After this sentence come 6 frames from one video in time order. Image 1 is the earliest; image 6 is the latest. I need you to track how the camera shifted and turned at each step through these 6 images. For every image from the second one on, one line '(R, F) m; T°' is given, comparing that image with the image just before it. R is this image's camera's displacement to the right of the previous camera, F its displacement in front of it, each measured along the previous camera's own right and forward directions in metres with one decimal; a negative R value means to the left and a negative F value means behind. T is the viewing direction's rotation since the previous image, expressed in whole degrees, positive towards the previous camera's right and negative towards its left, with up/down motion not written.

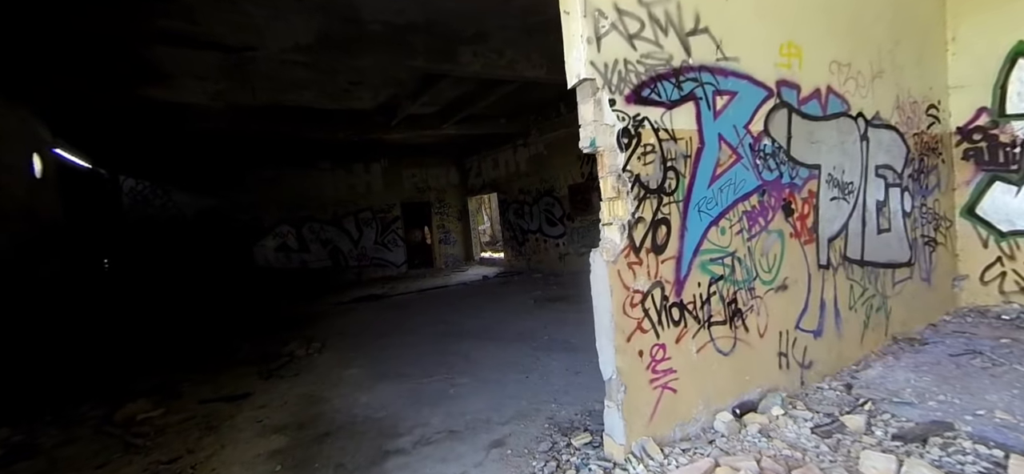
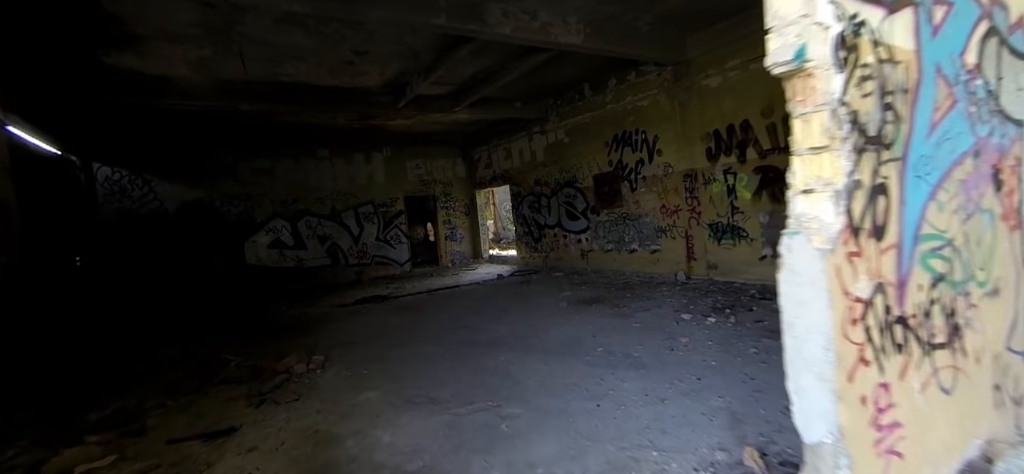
(-0.4, +0.8) m; +1°
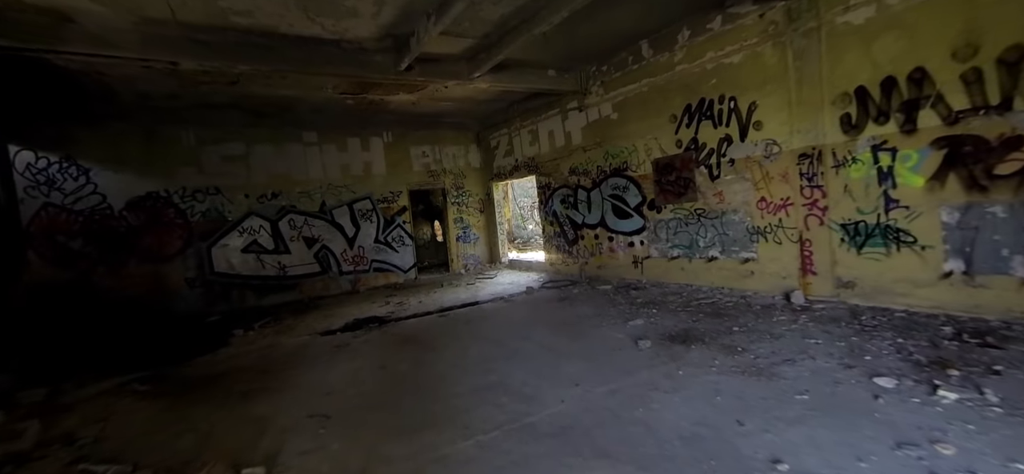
(-0.4, +1.7) m; -1°
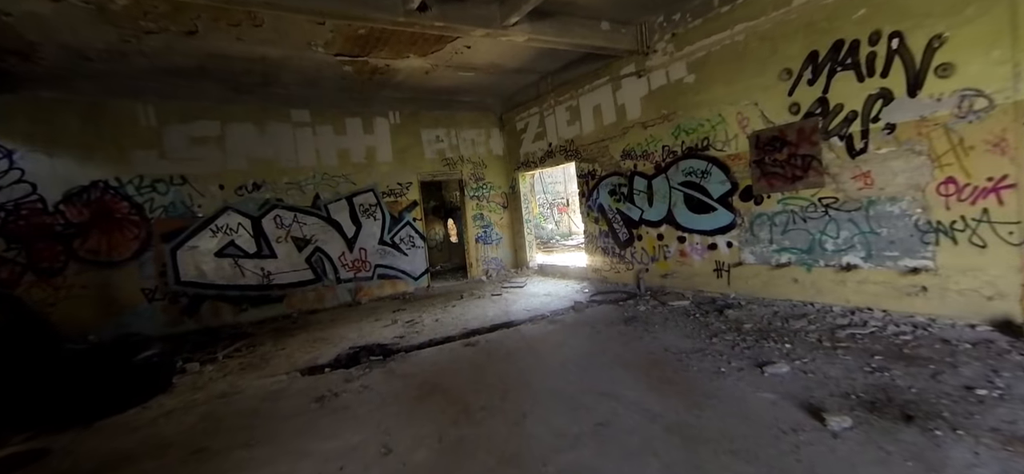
(-0.4, +1.5) m; -1°
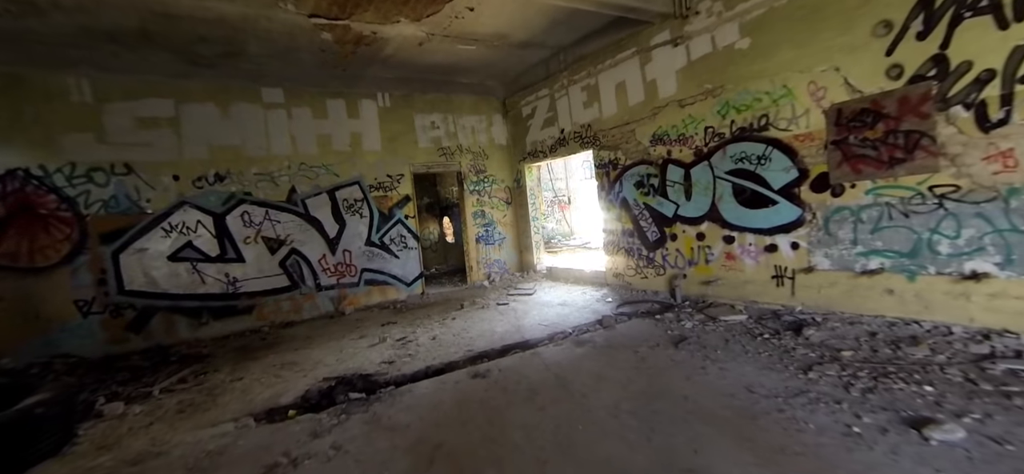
(-0.2, +1.0) m; +1°
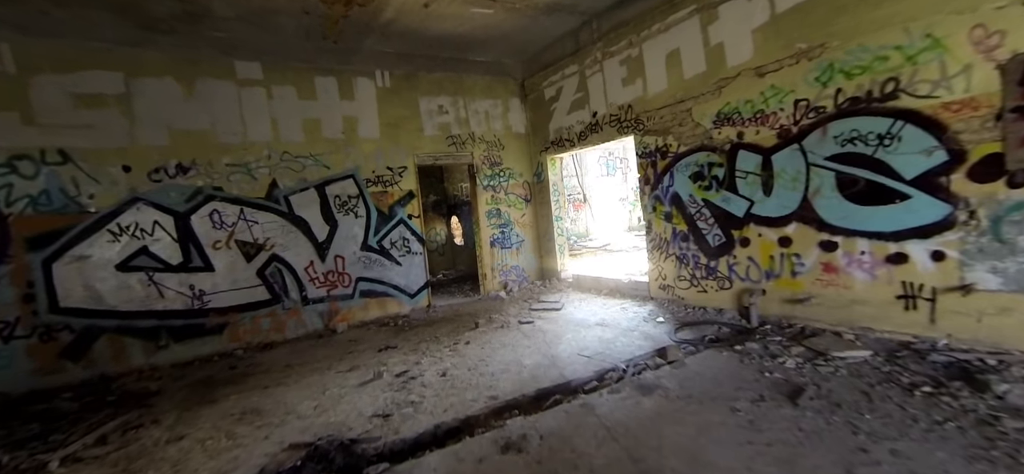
(-0.2, +1.0) m; -1°
